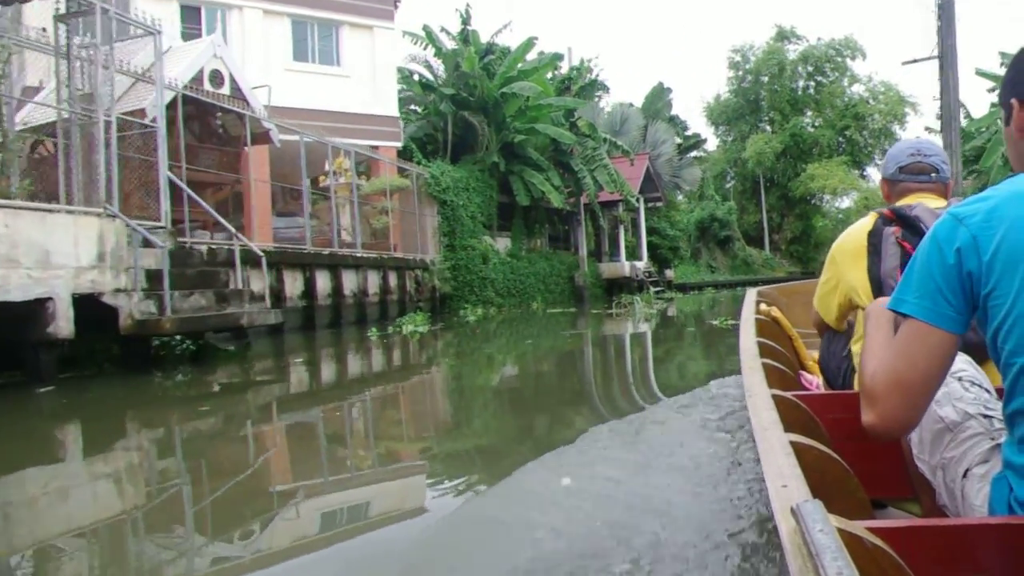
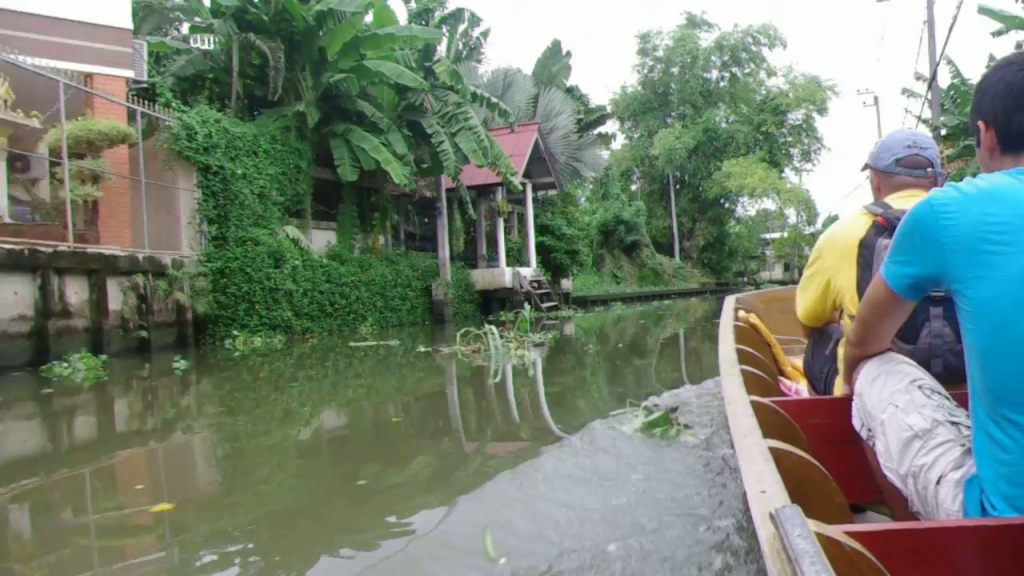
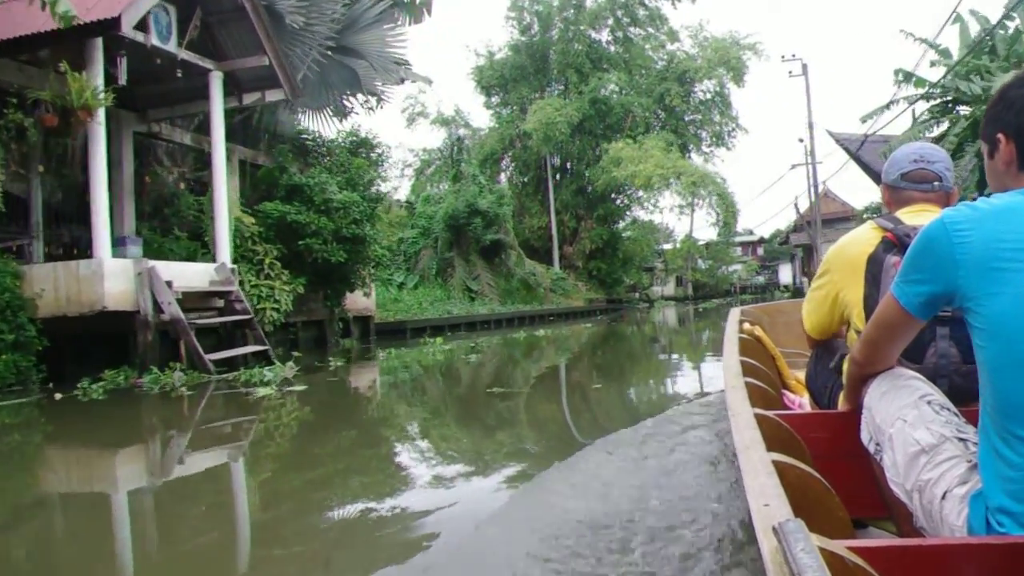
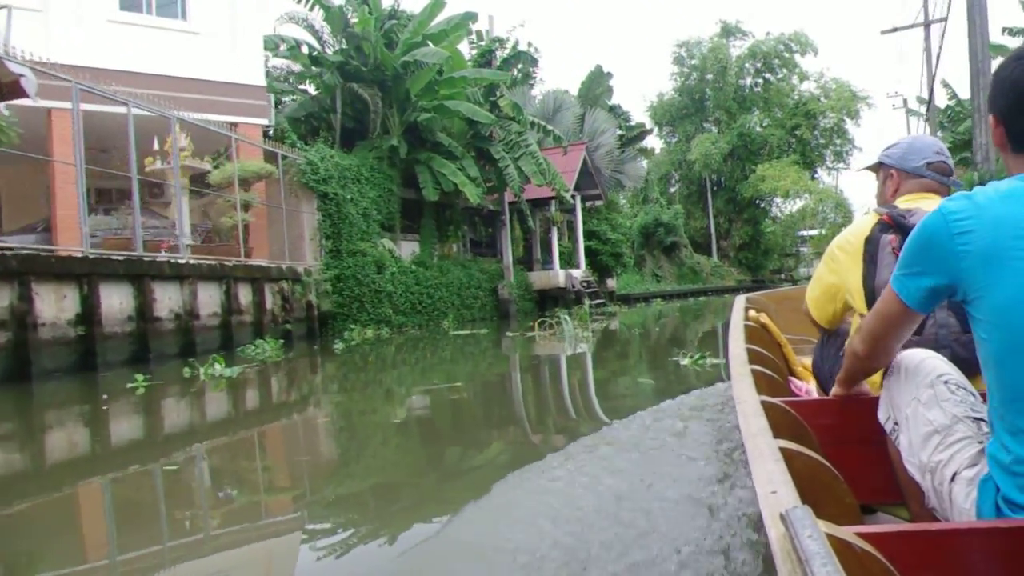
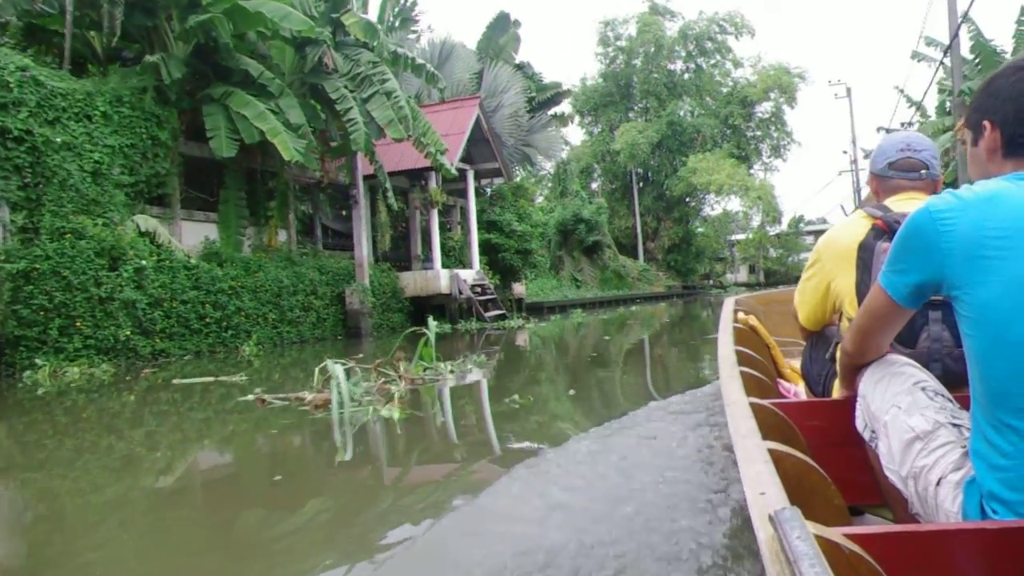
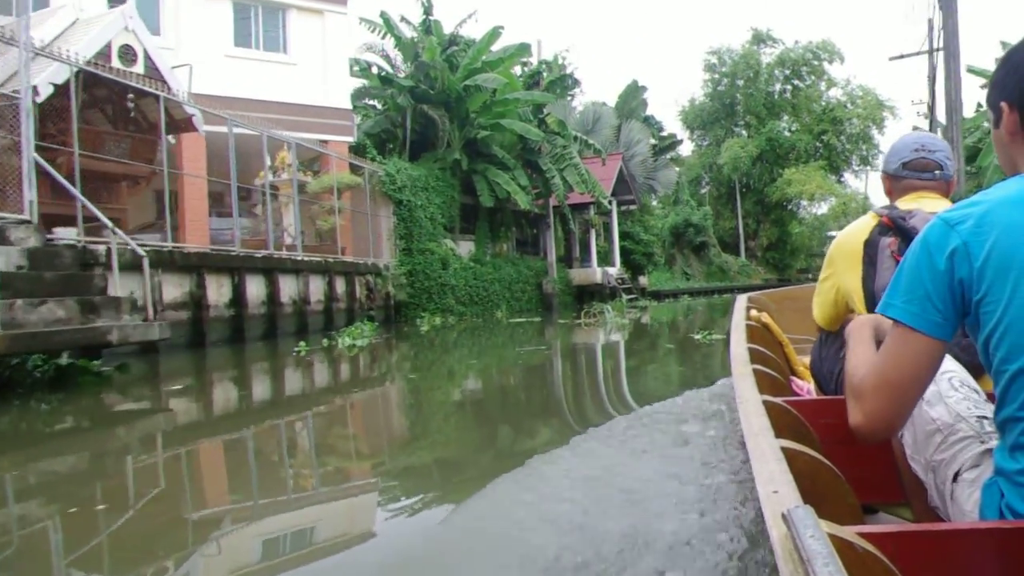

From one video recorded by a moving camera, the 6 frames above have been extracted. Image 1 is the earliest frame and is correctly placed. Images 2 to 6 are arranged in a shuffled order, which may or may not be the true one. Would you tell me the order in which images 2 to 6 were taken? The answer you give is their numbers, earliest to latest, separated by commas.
6, 4, 2, 5, 3
